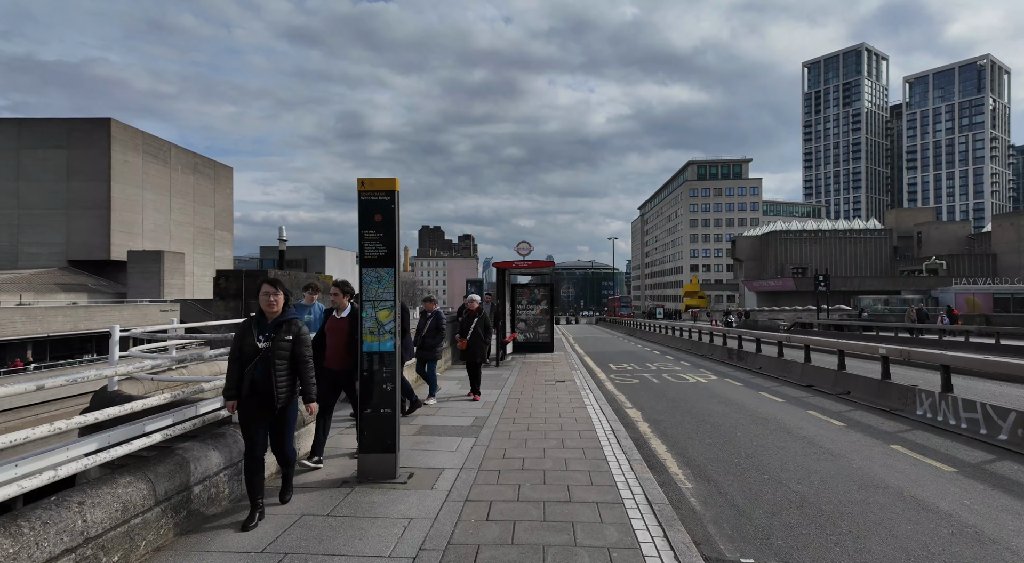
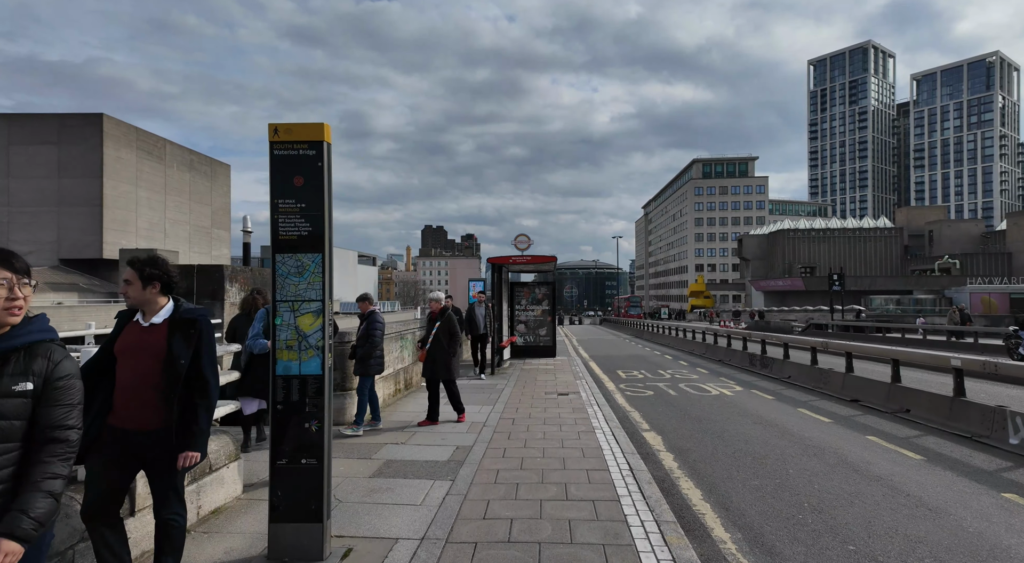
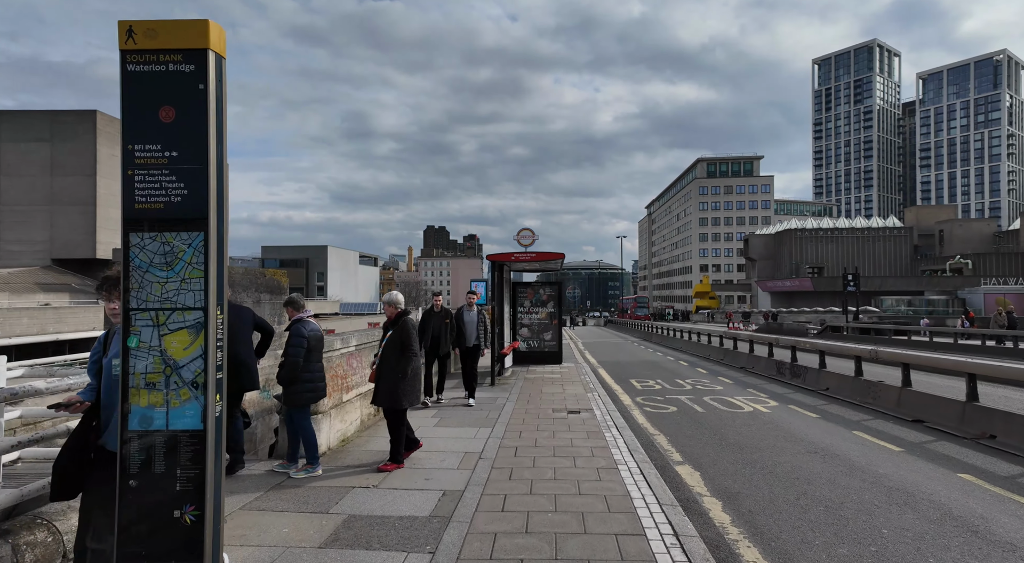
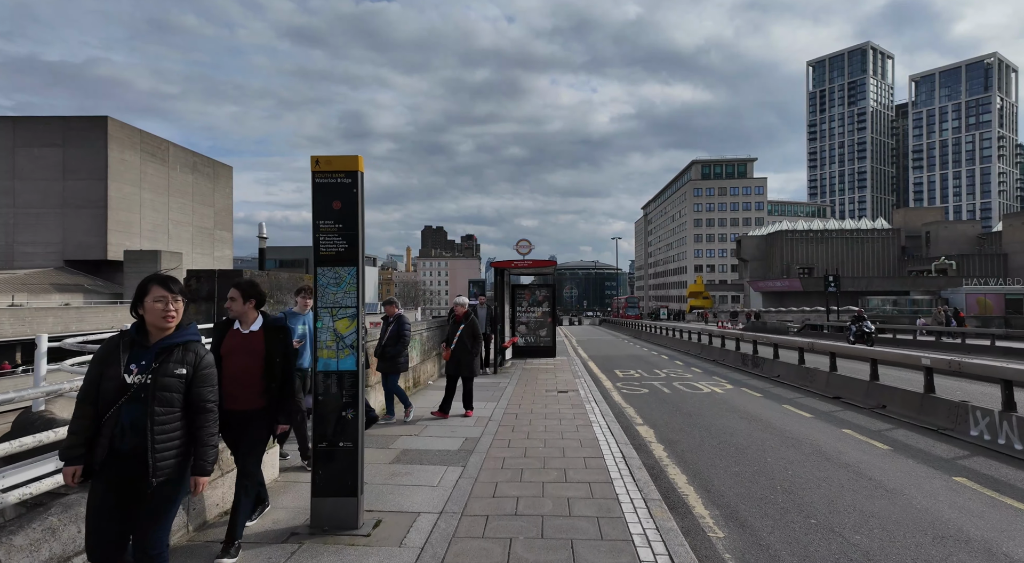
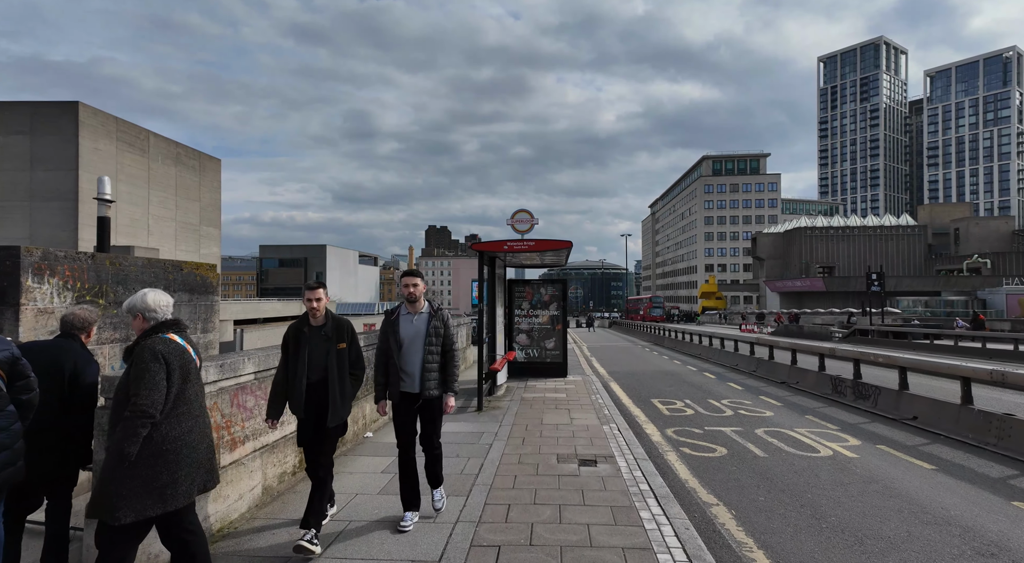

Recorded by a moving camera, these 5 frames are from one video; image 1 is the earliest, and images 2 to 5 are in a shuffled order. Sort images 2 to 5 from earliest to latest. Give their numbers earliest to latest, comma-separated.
4, 2, 3, 5
